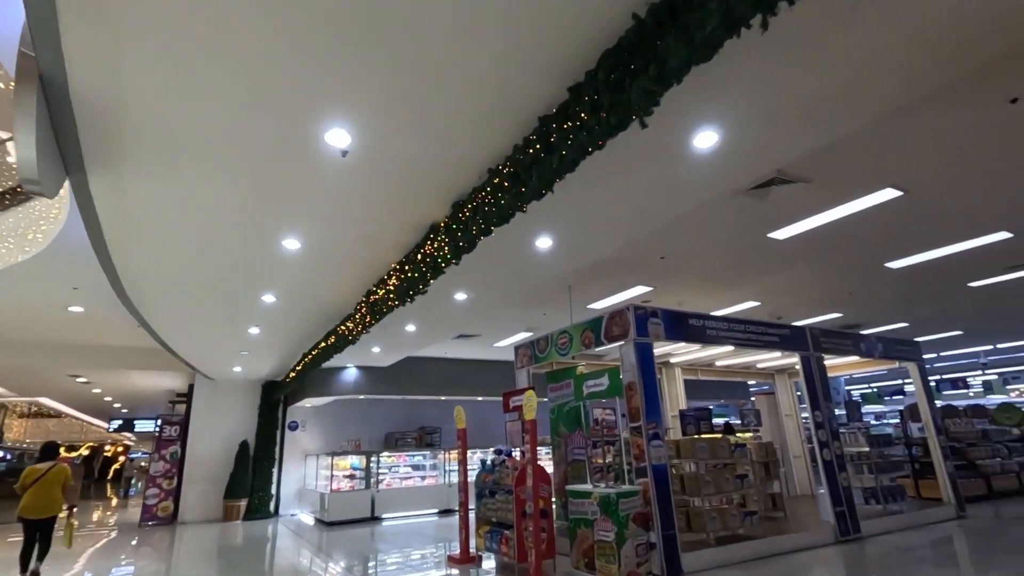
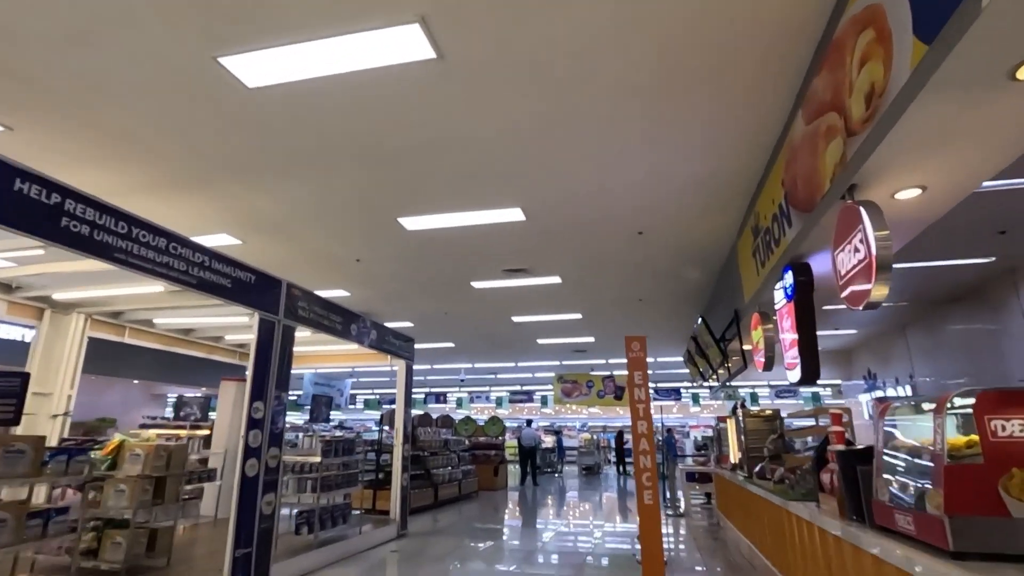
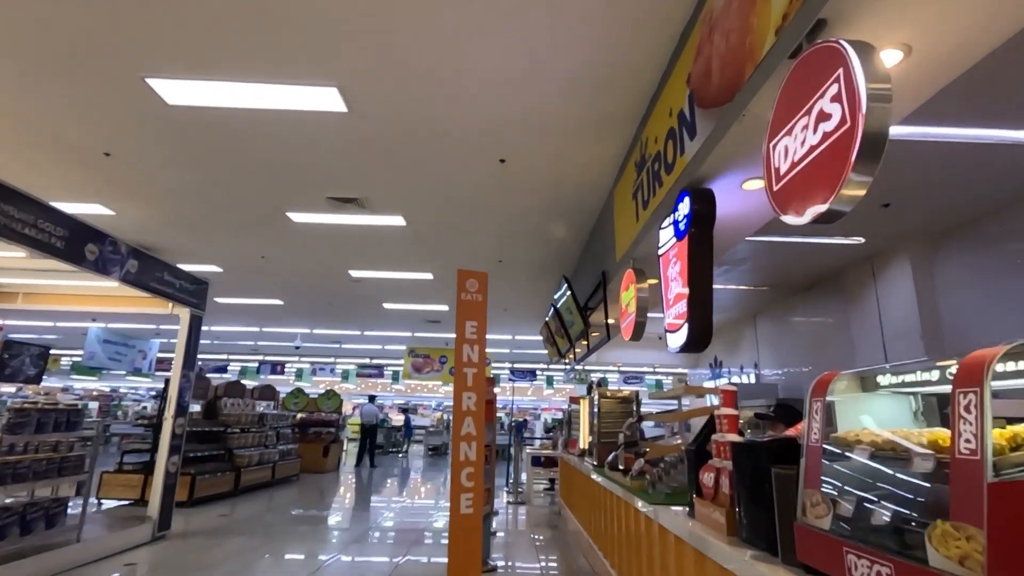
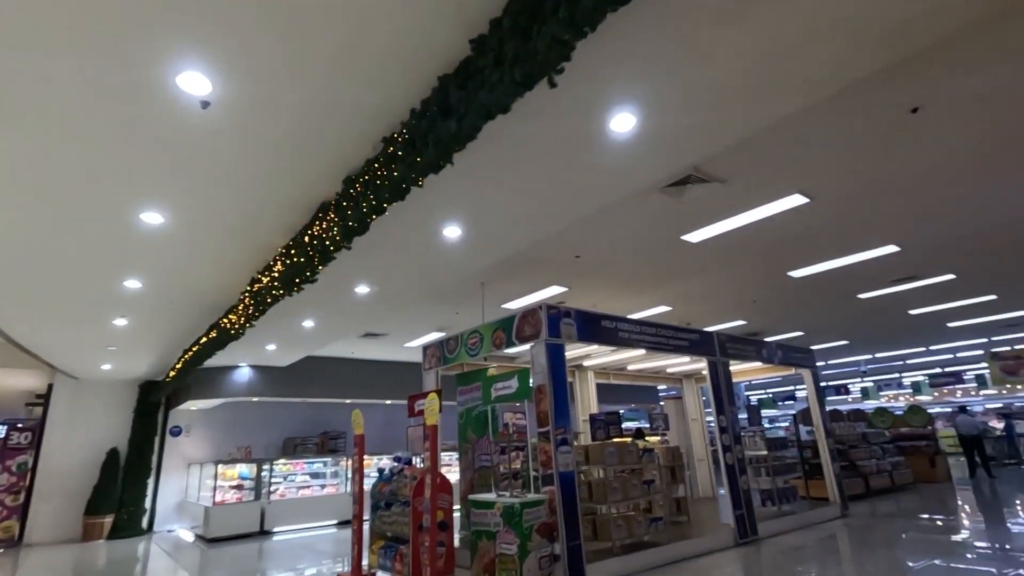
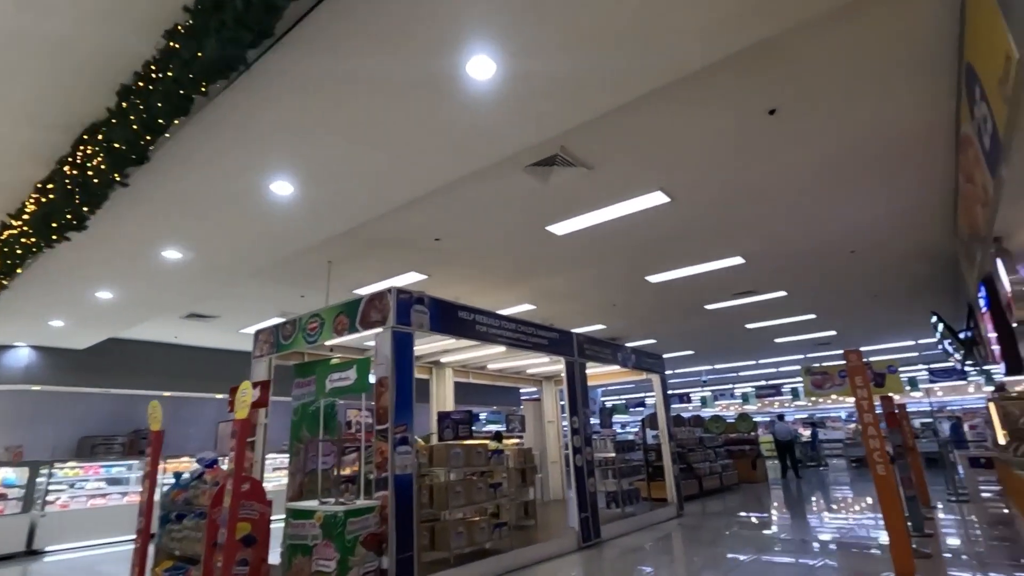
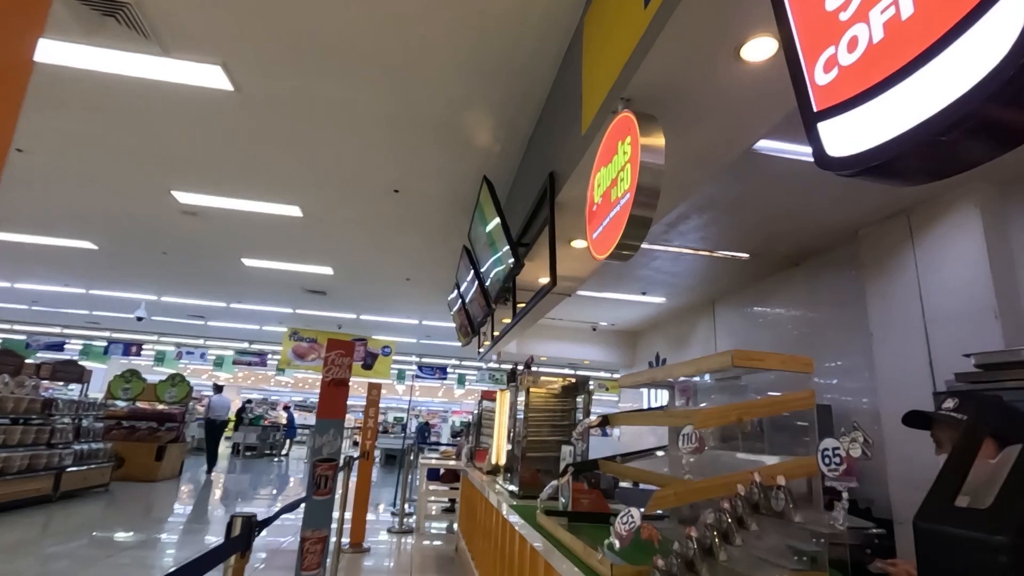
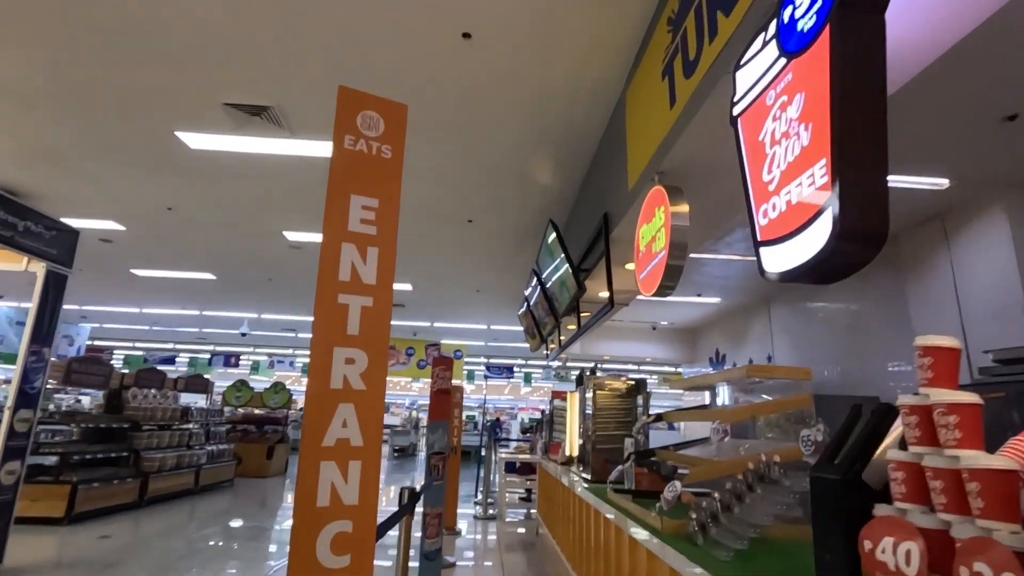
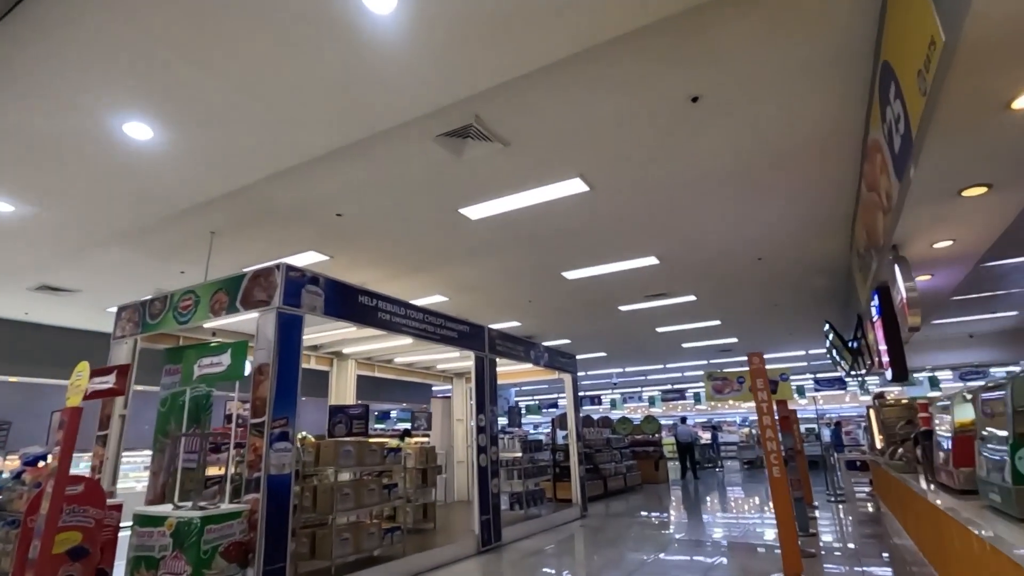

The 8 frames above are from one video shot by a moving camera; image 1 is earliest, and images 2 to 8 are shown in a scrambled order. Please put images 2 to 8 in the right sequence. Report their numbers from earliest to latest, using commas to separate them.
4, 5, 8, 2, 3, 7, 6
